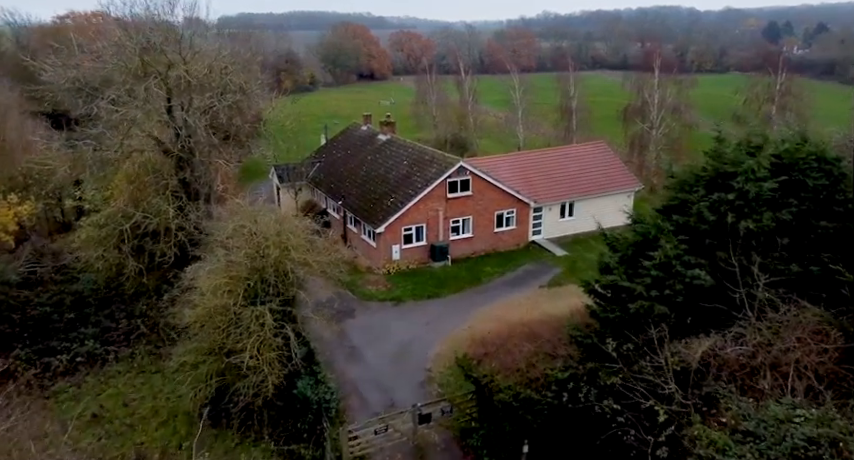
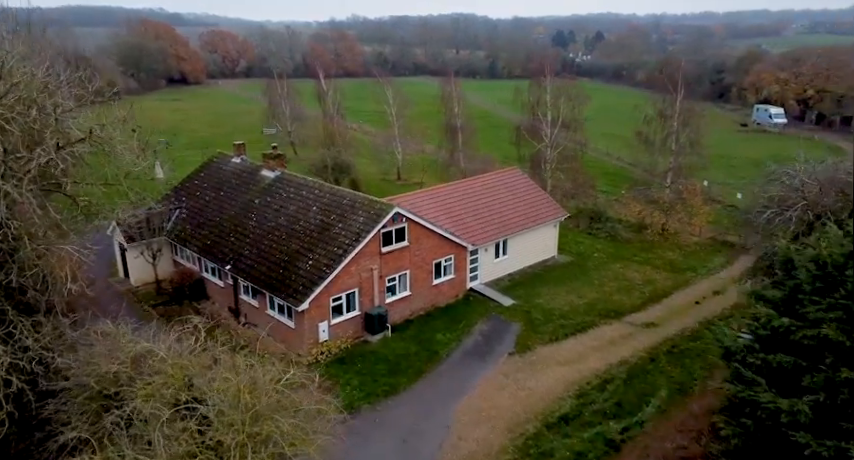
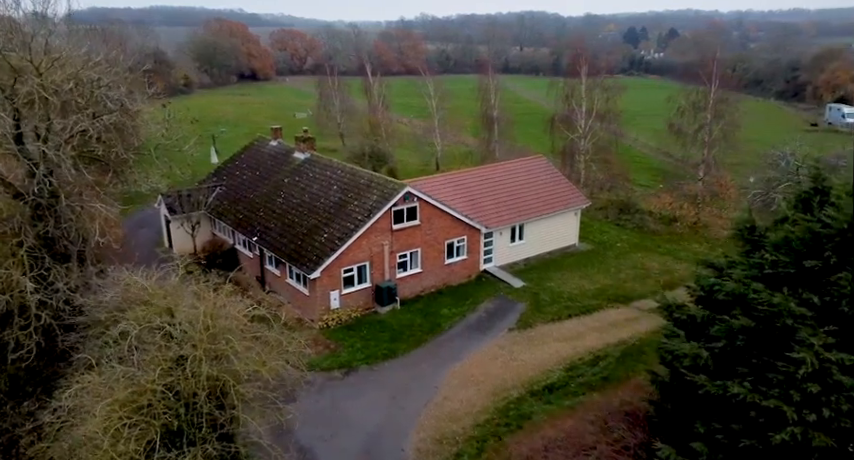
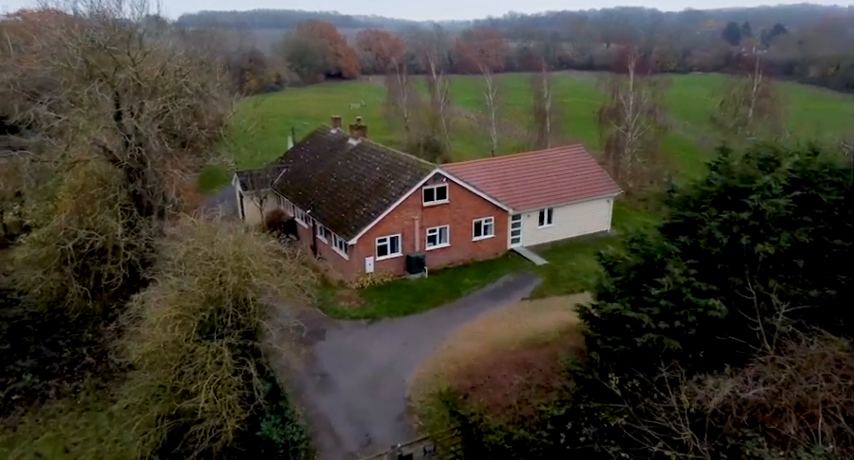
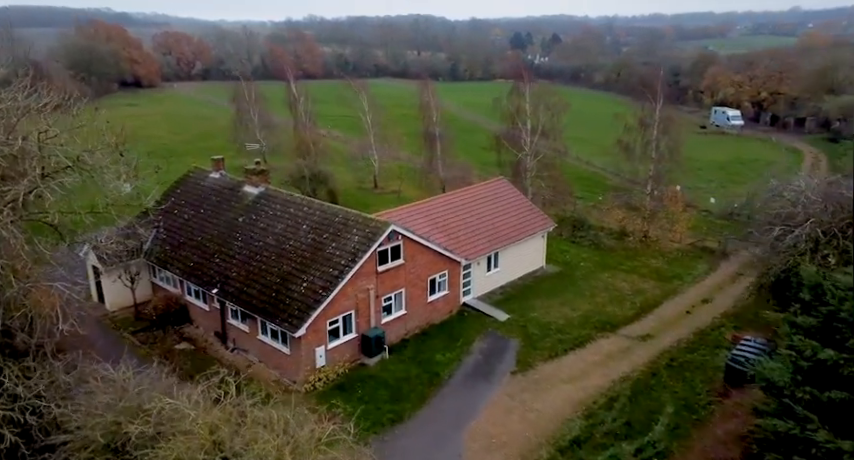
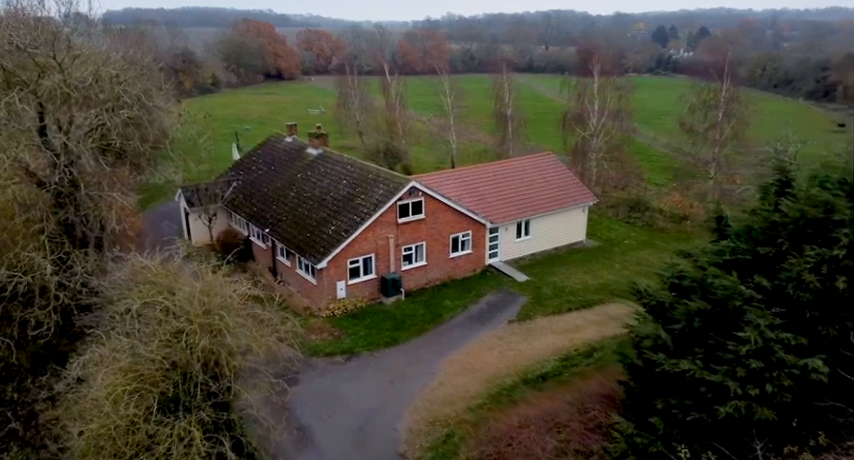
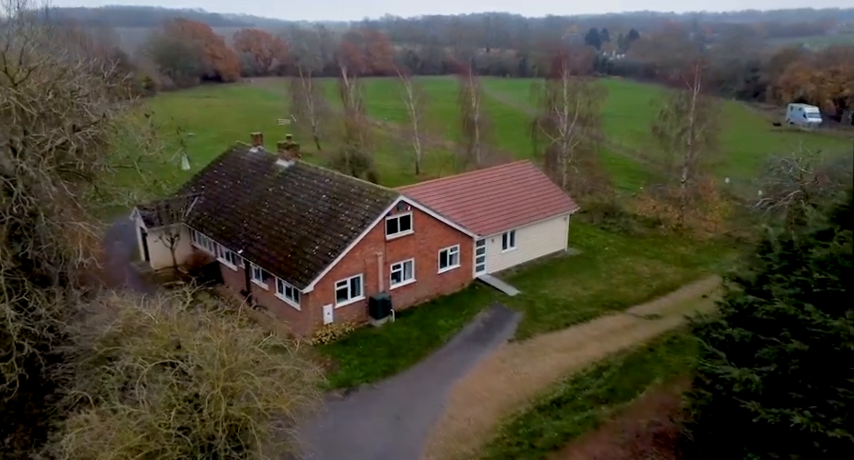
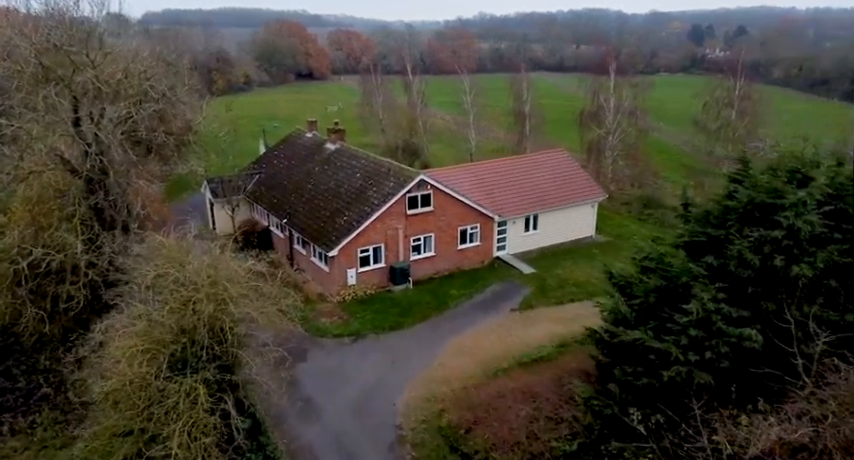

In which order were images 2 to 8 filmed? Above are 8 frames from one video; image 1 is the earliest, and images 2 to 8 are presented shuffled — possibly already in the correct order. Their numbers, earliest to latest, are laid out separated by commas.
4, 8, 6, 3, 7, 2, 5
